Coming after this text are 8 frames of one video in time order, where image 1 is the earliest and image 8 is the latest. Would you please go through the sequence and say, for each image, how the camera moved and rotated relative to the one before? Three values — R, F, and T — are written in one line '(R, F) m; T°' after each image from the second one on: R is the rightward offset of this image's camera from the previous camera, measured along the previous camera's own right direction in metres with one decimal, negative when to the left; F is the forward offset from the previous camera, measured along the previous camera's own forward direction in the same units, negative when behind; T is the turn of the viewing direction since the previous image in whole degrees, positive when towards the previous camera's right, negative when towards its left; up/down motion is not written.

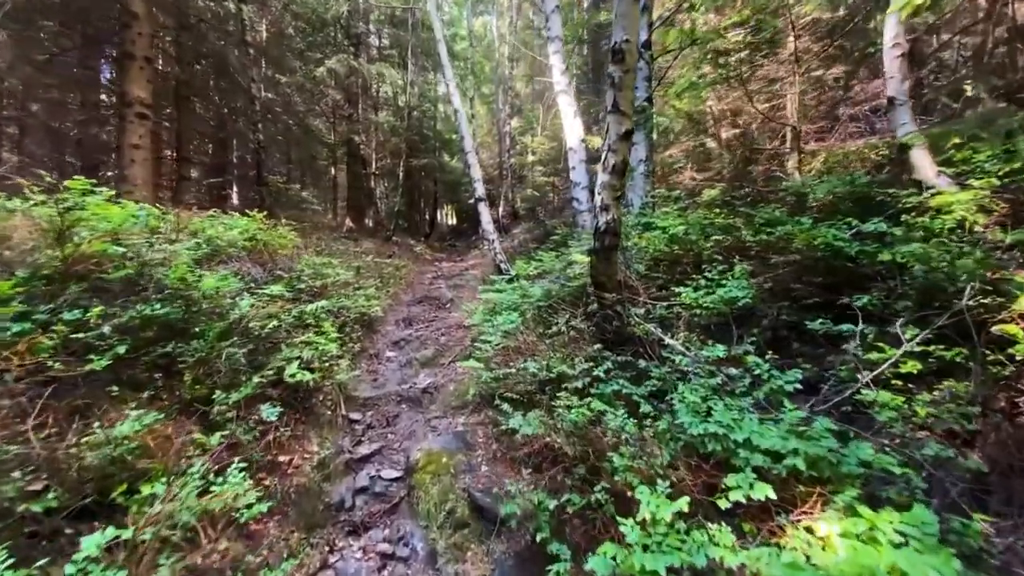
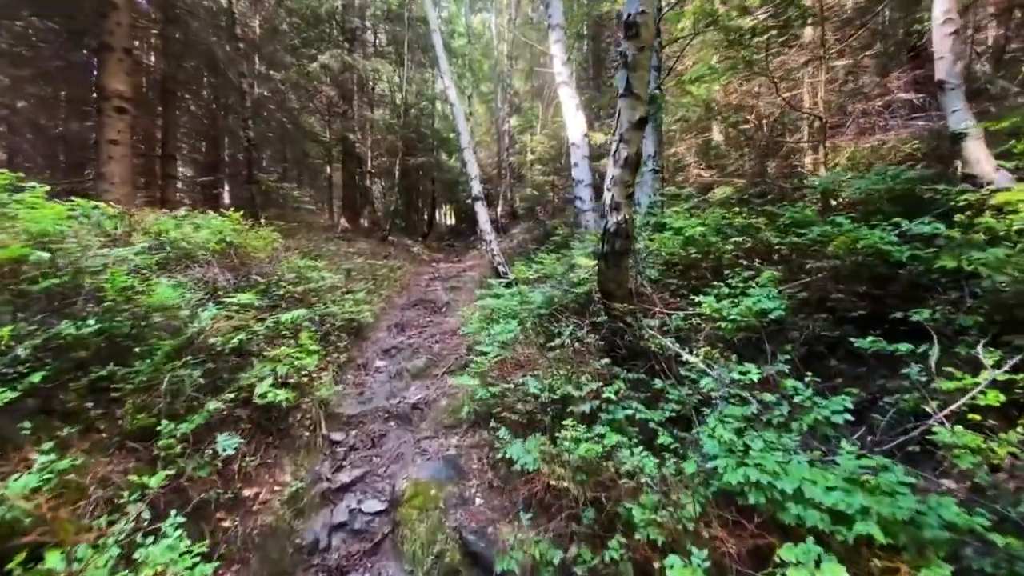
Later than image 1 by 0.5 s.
(0.0, +0.6) m; 0°
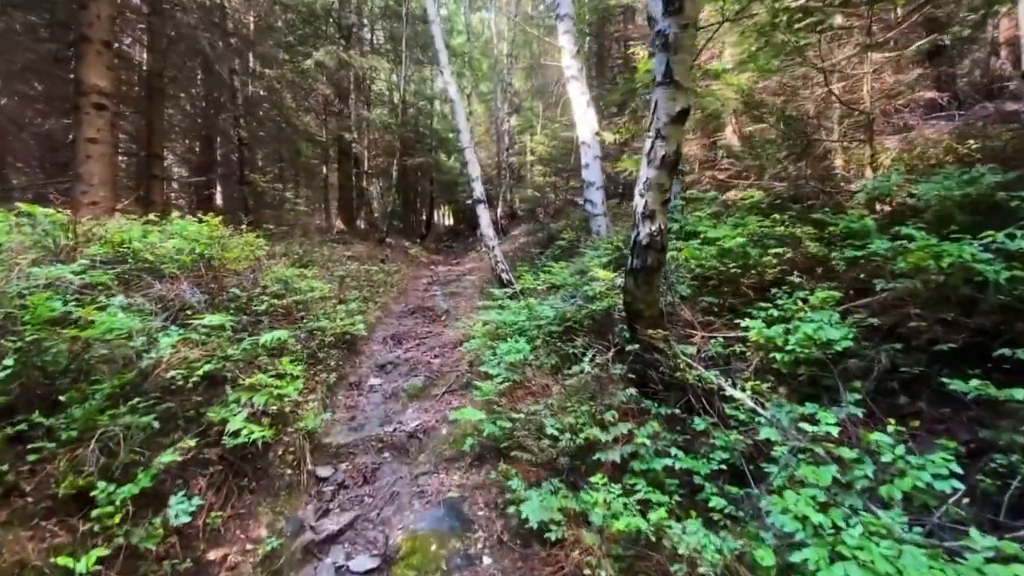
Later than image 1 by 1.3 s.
(-0.1, +0.7) m; 0°
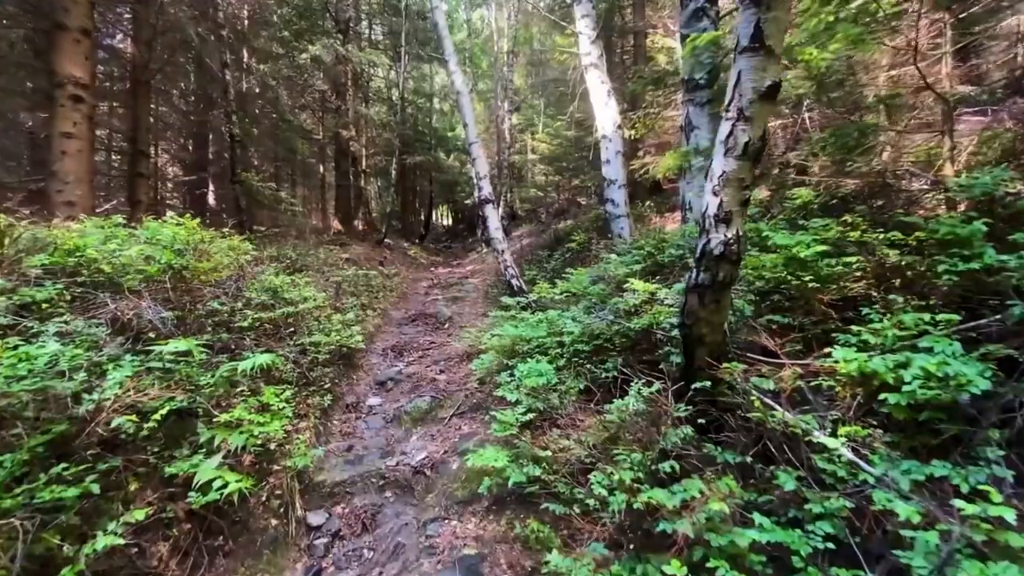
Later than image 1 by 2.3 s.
(-0.2, +0.8) m; 0°
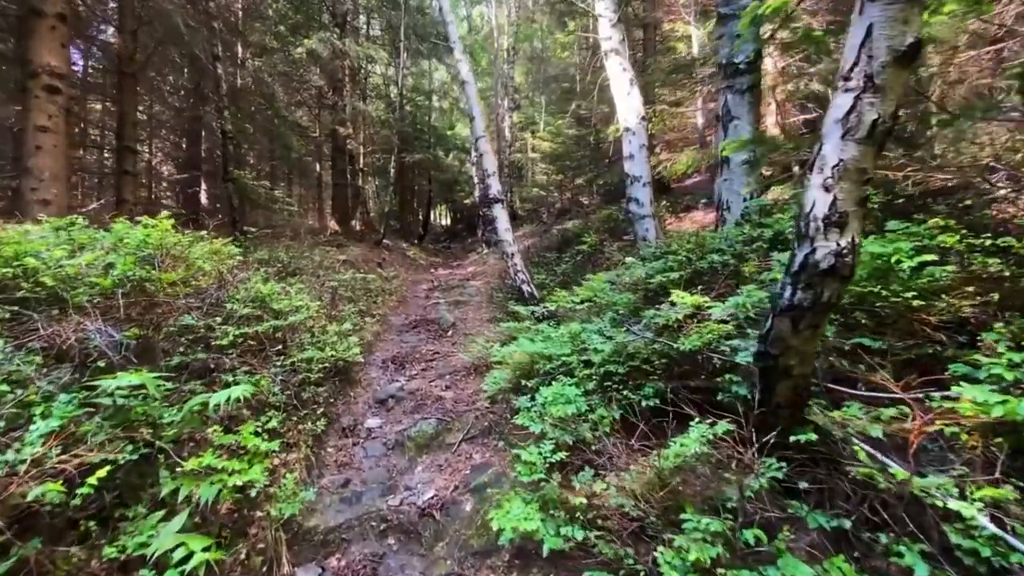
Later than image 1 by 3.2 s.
(-0.2, +0.7) m; 0°
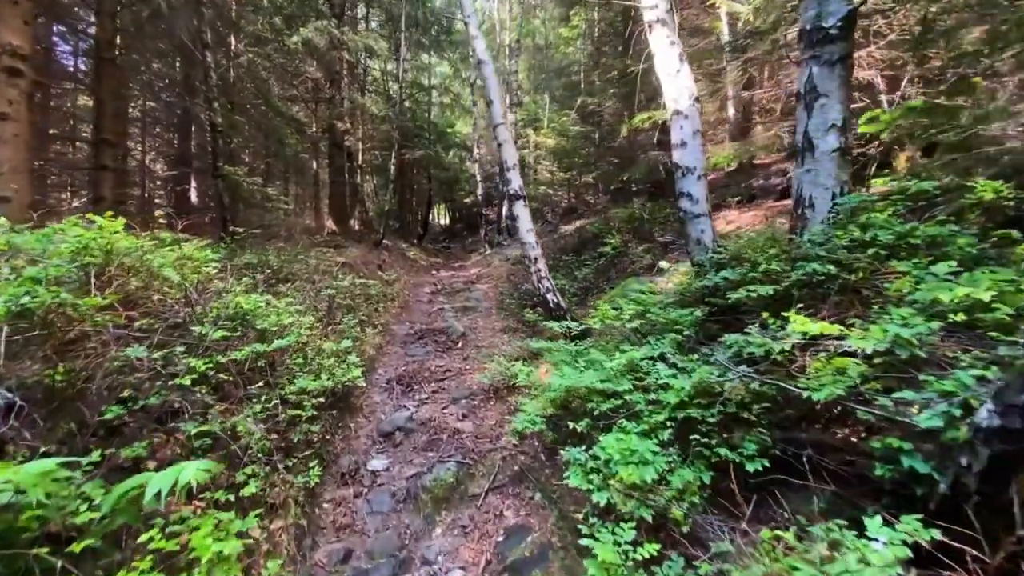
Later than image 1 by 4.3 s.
(-0.4, +1.1) m; 0°
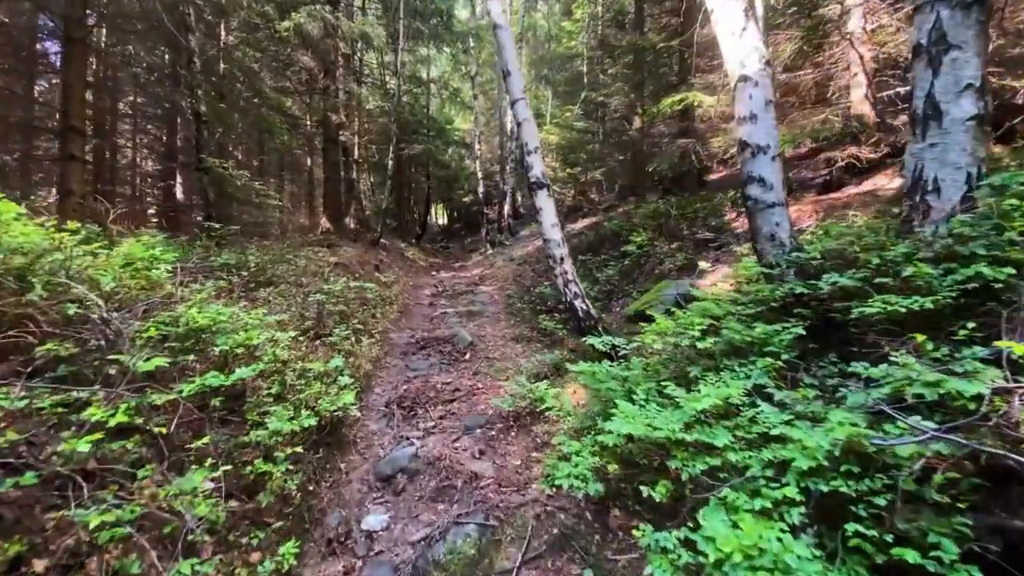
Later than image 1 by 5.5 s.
(-0.3, +1.1) m; 0°
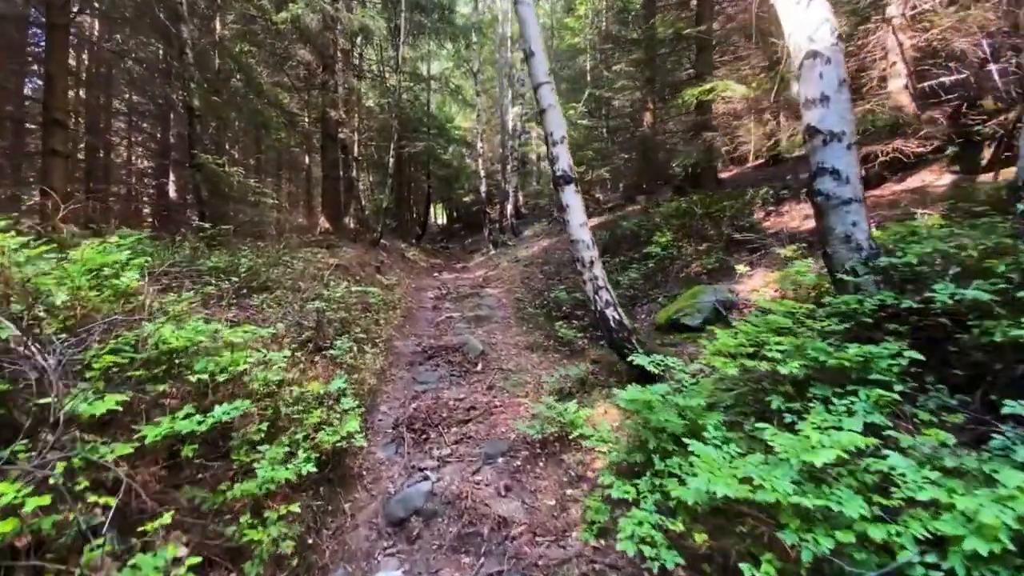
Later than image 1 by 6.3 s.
(-0.3, +0.7) m; 0°
